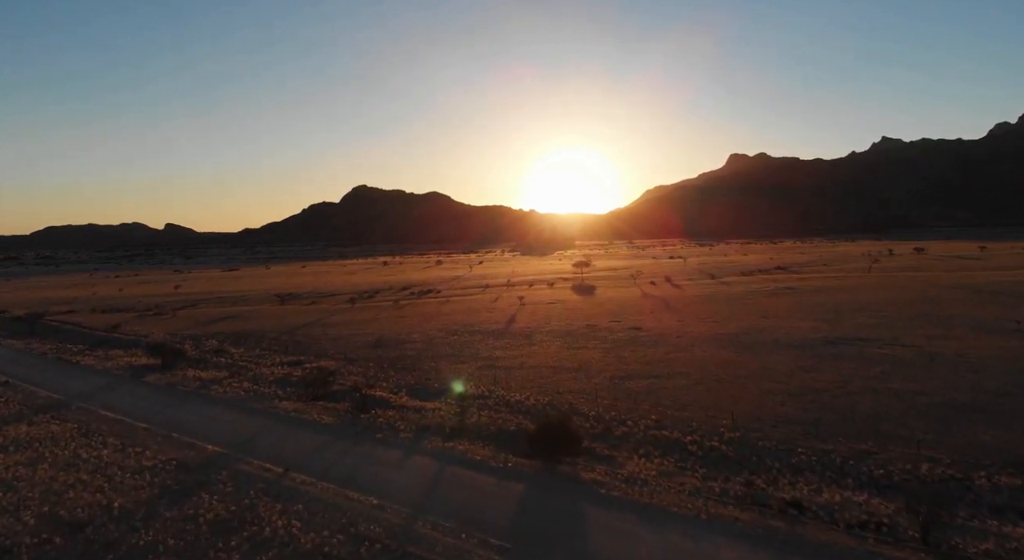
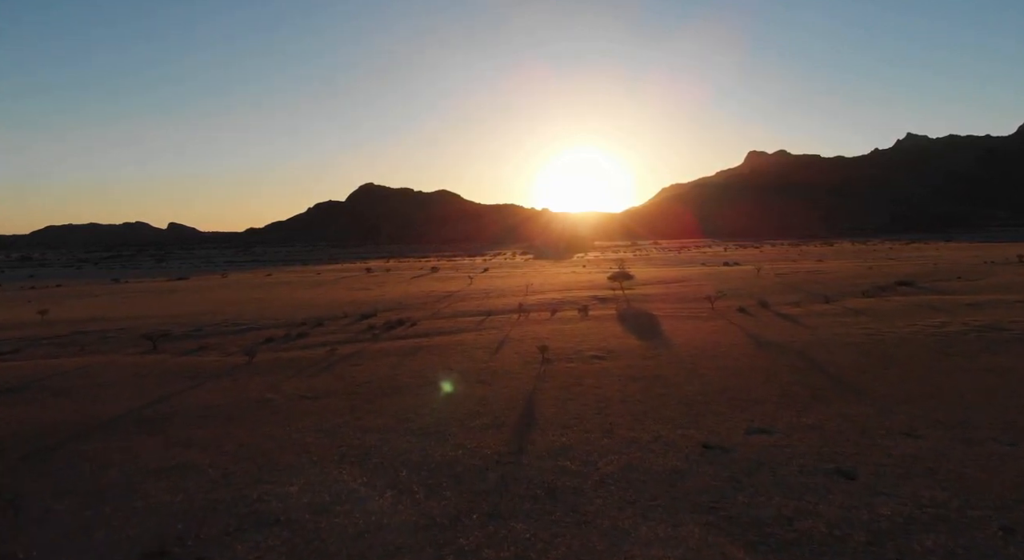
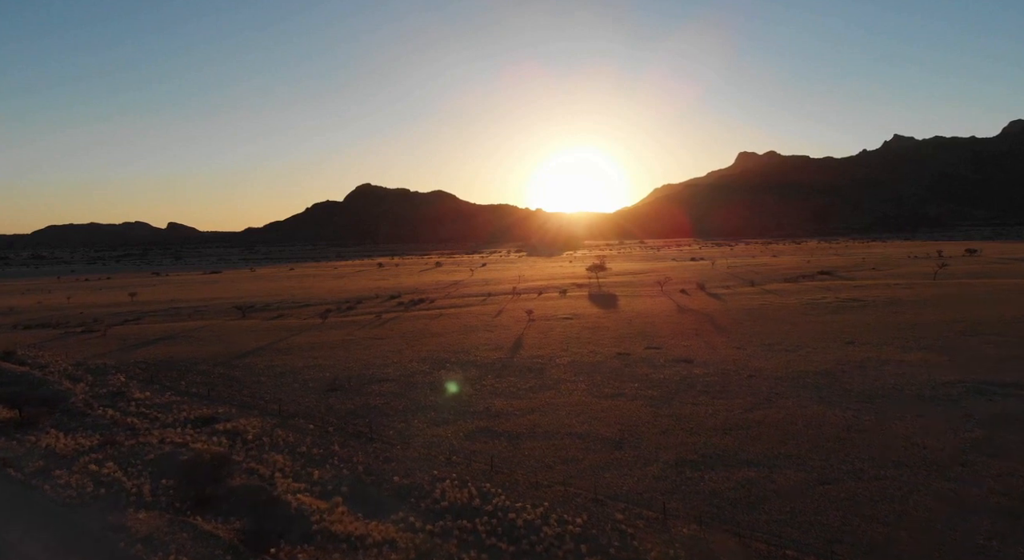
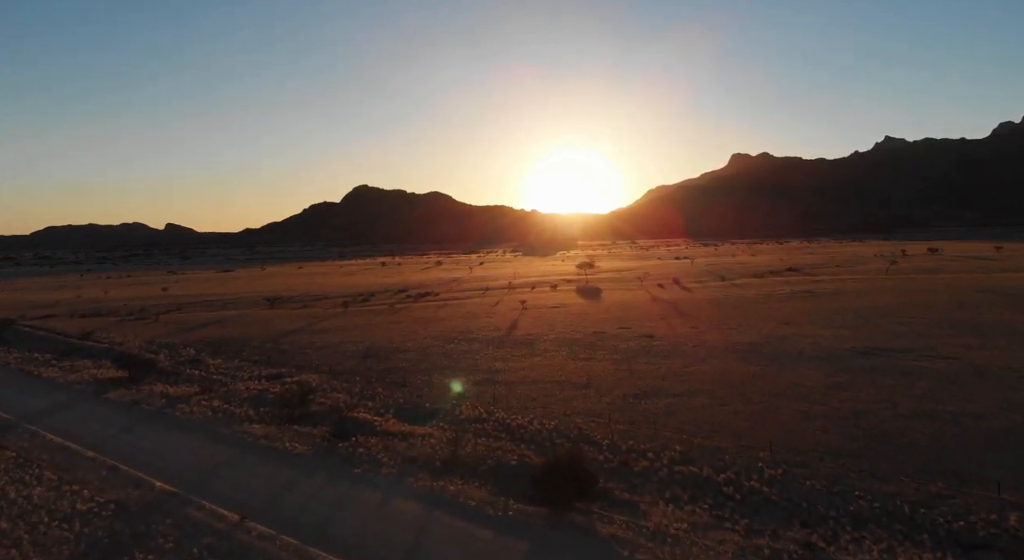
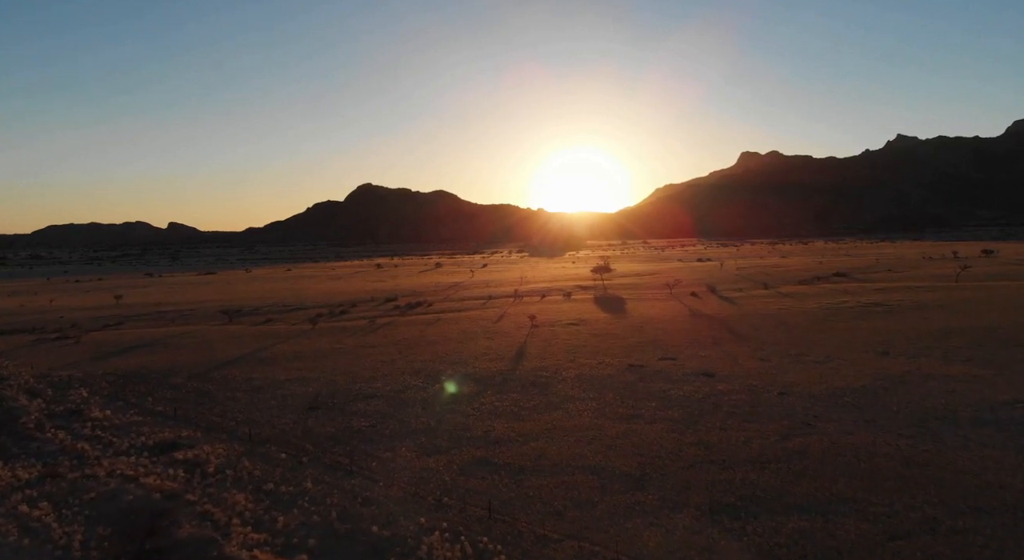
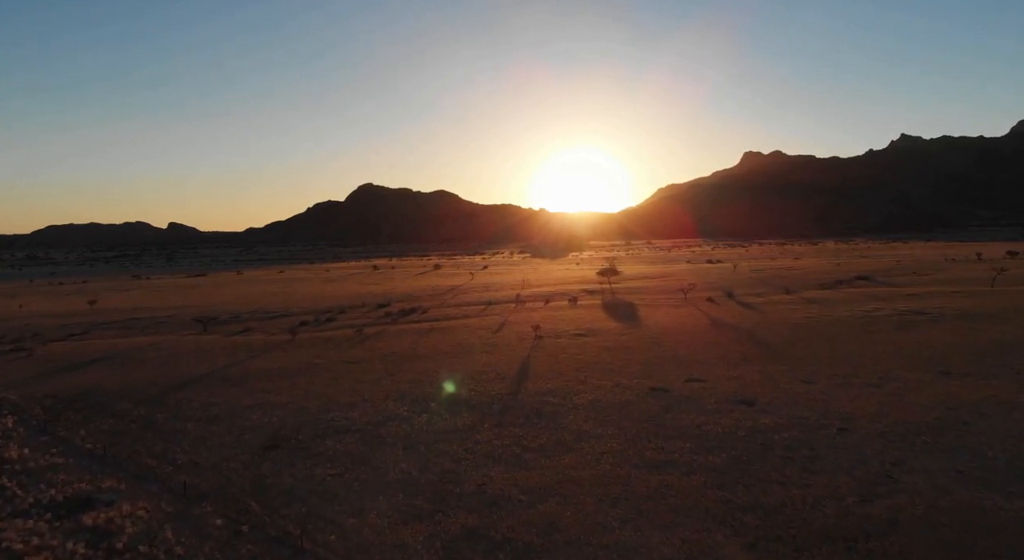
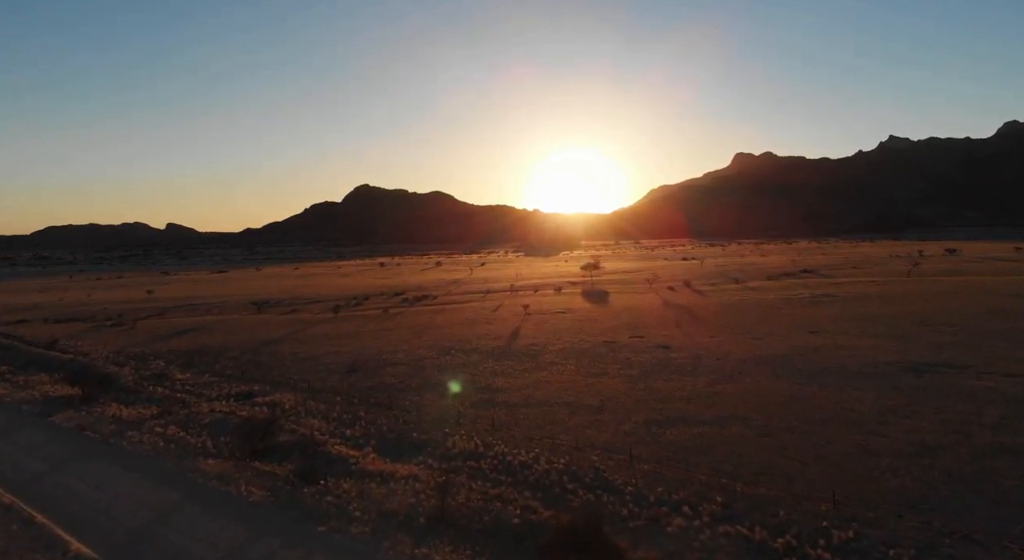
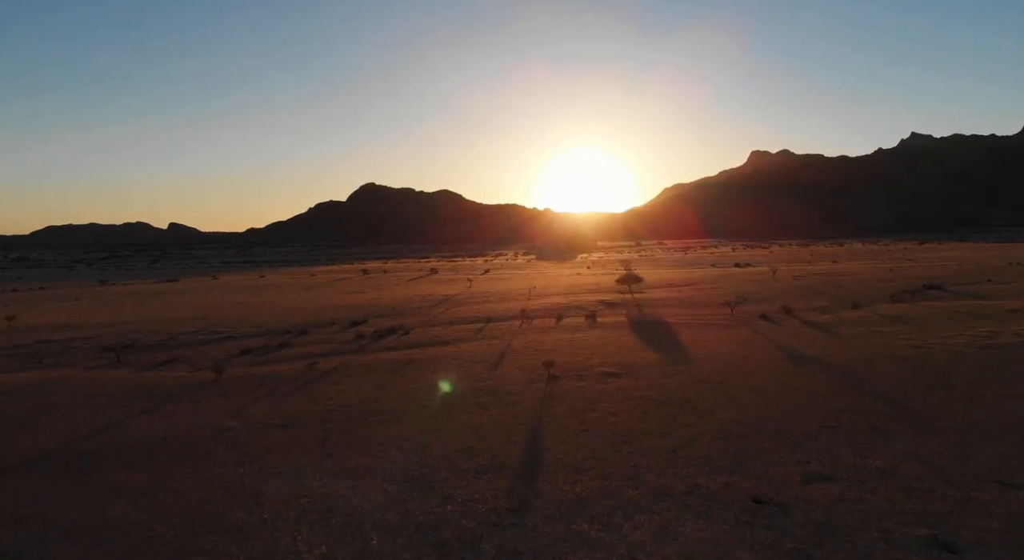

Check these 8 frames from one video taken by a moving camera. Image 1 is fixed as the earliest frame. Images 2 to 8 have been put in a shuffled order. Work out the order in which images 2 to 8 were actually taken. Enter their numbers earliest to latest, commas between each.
4, 7, 3, 5, 6, 2, 8
